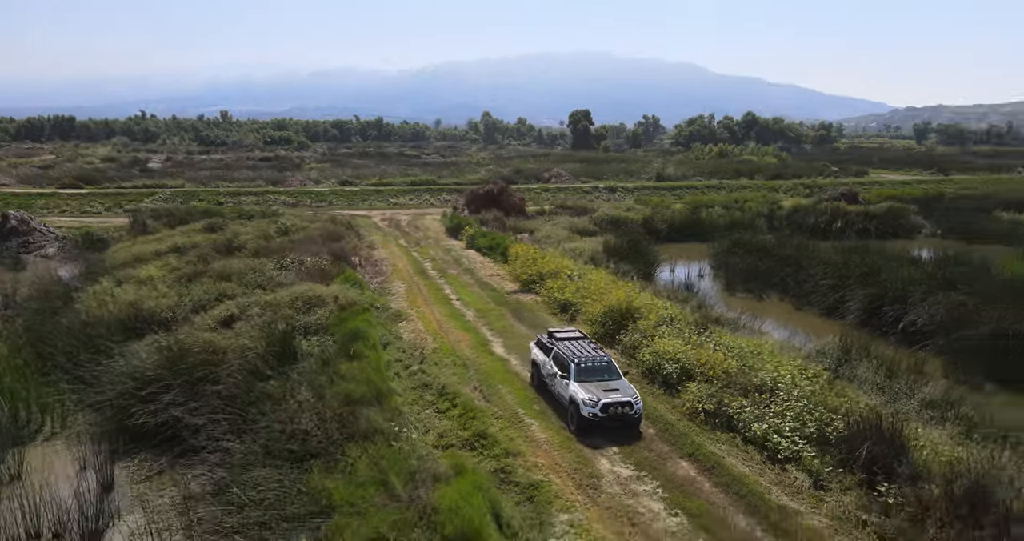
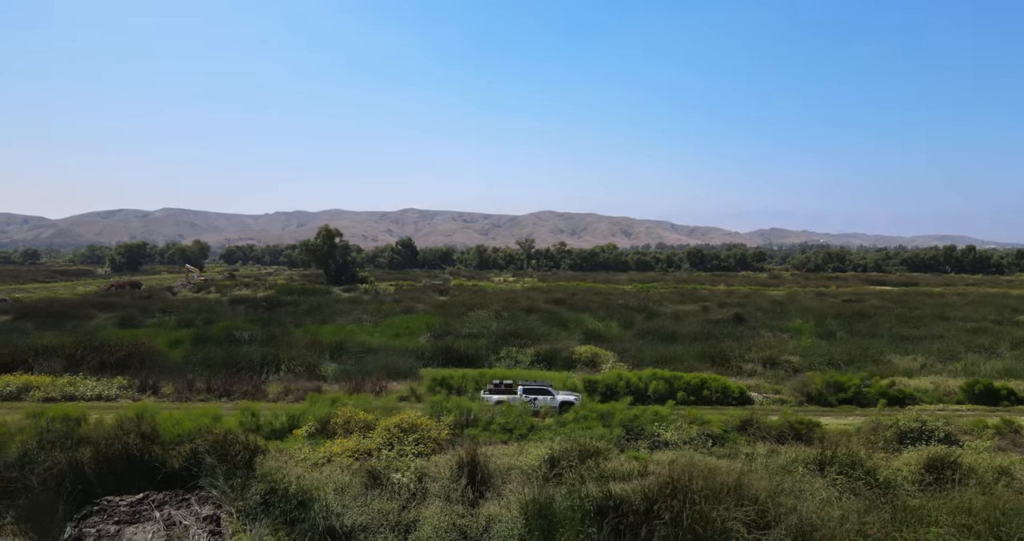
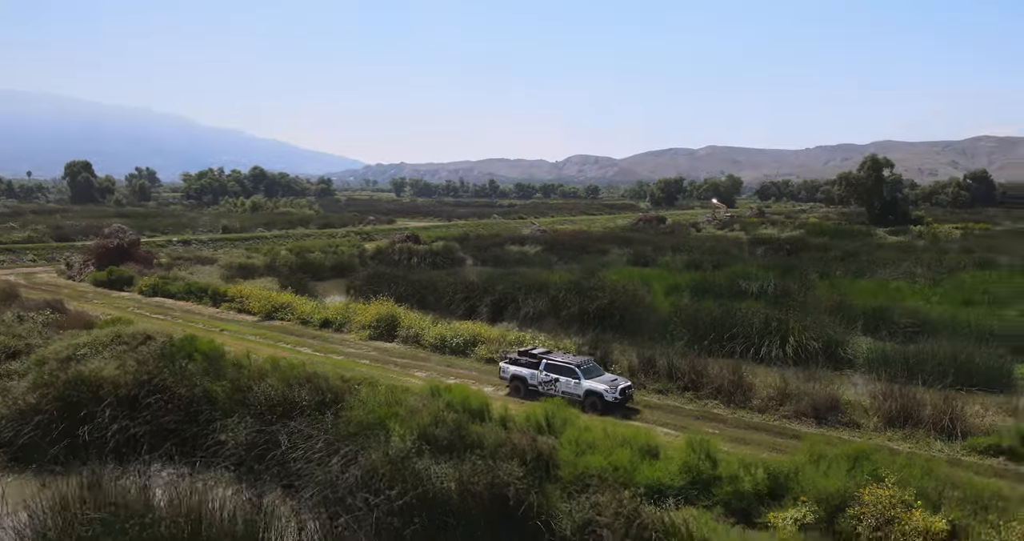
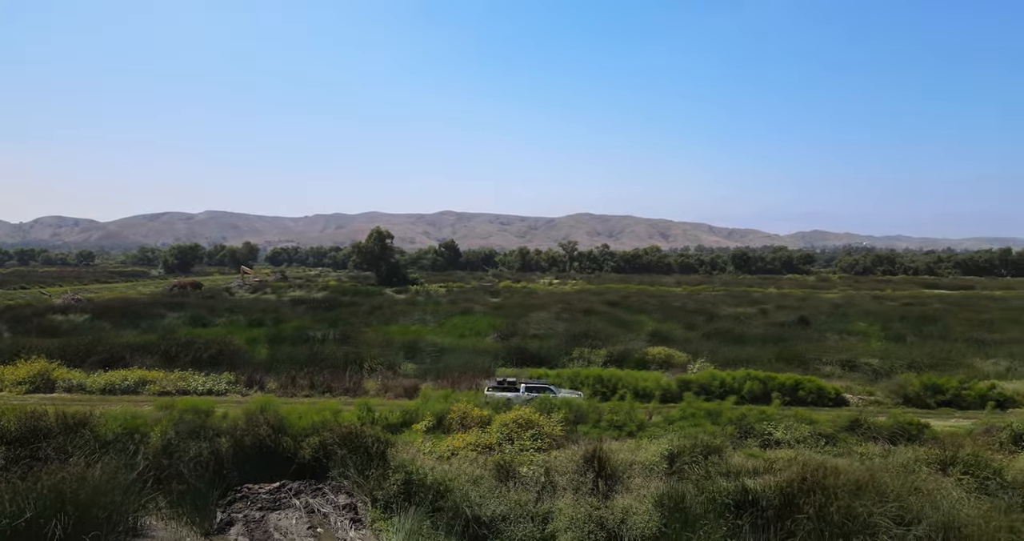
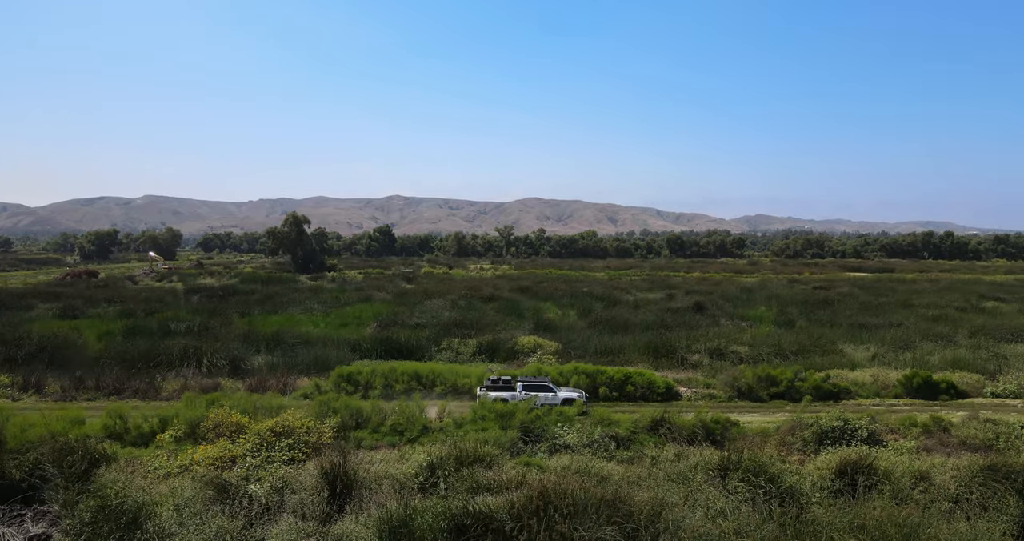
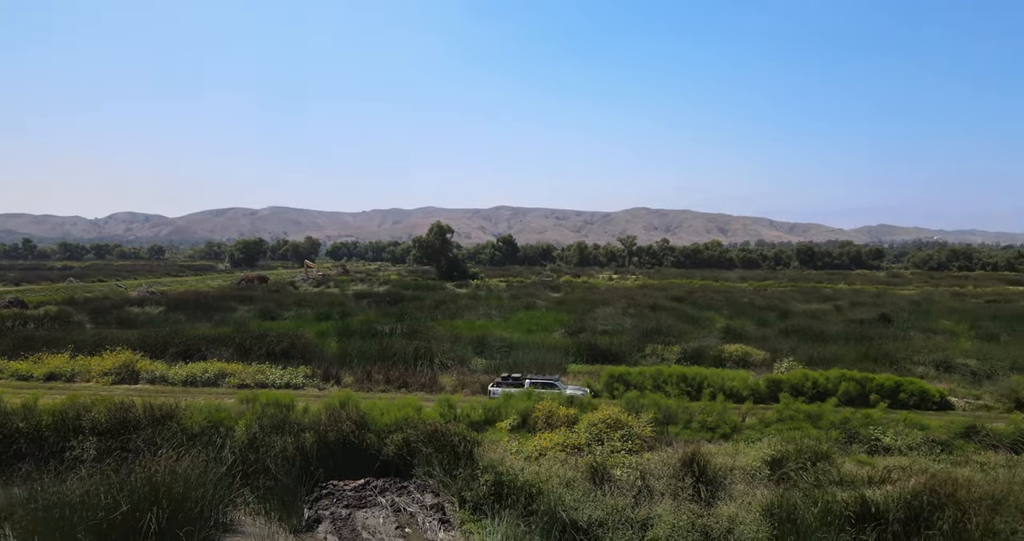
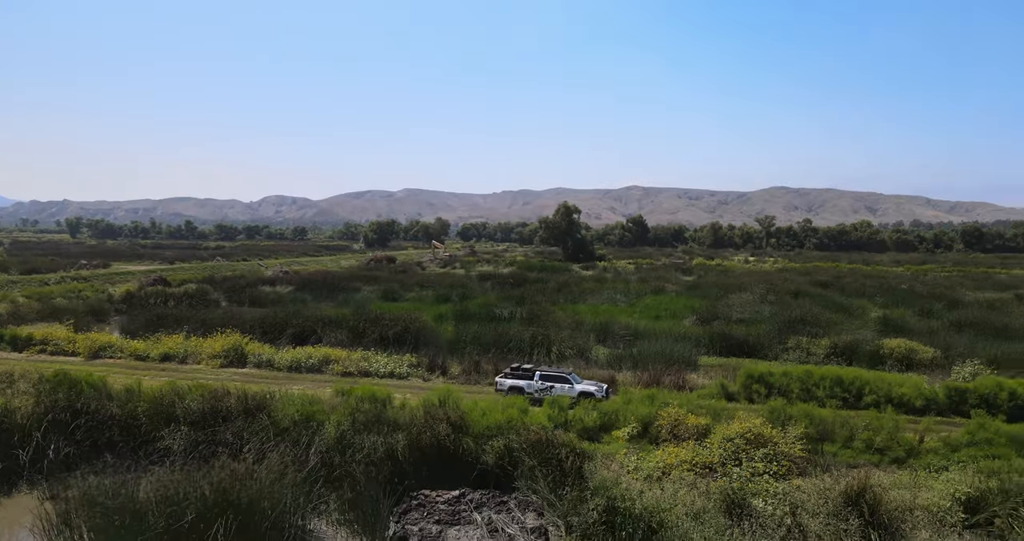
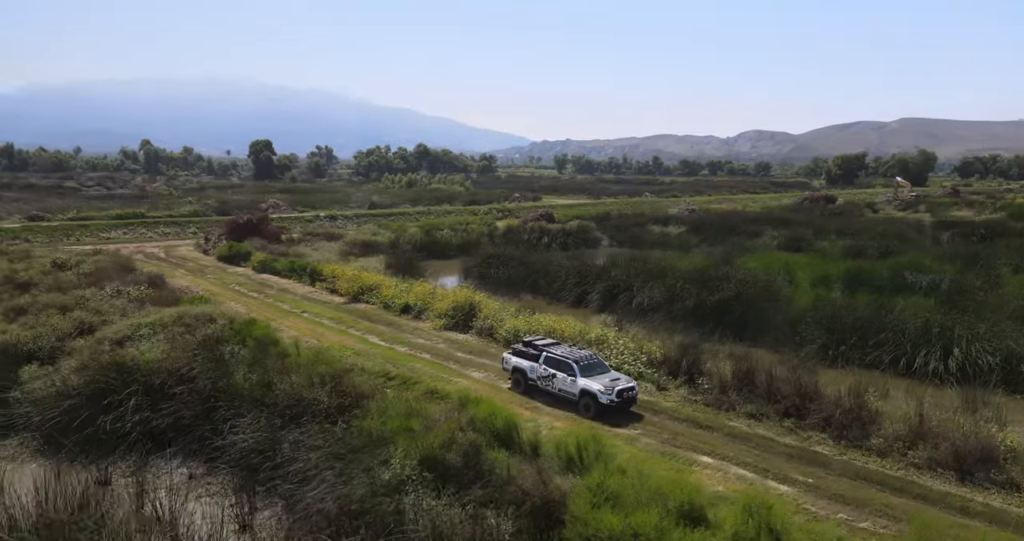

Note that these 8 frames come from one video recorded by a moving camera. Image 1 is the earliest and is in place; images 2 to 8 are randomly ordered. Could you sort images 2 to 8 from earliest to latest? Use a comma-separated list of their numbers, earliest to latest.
8, 3, 7, 6, 4, 2, 5
